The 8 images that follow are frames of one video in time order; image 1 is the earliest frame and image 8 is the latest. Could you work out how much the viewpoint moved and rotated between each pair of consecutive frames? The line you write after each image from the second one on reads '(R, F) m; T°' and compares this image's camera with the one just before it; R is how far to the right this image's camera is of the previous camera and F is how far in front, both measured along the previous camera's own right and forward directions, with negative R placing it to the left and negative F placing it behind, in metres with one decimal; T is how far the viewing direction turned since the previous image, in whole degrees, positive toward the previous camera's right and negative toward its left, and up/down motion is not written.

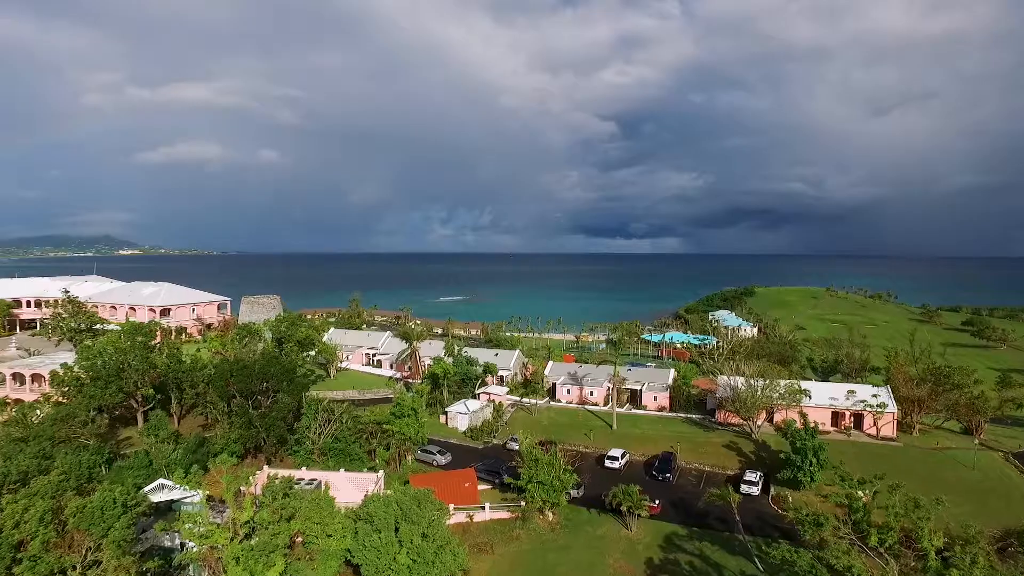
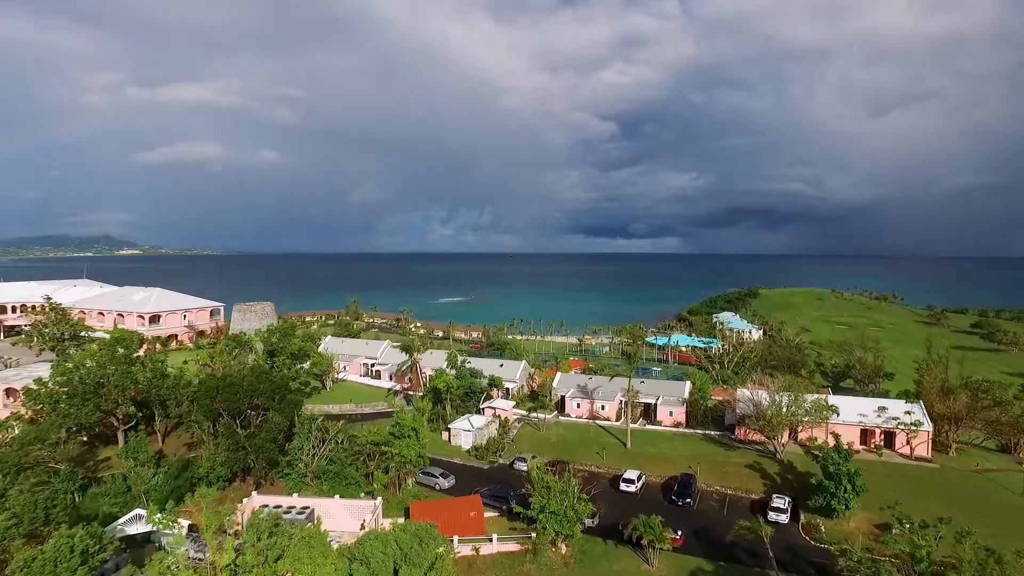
(-0.5, +2.6) m; 0°
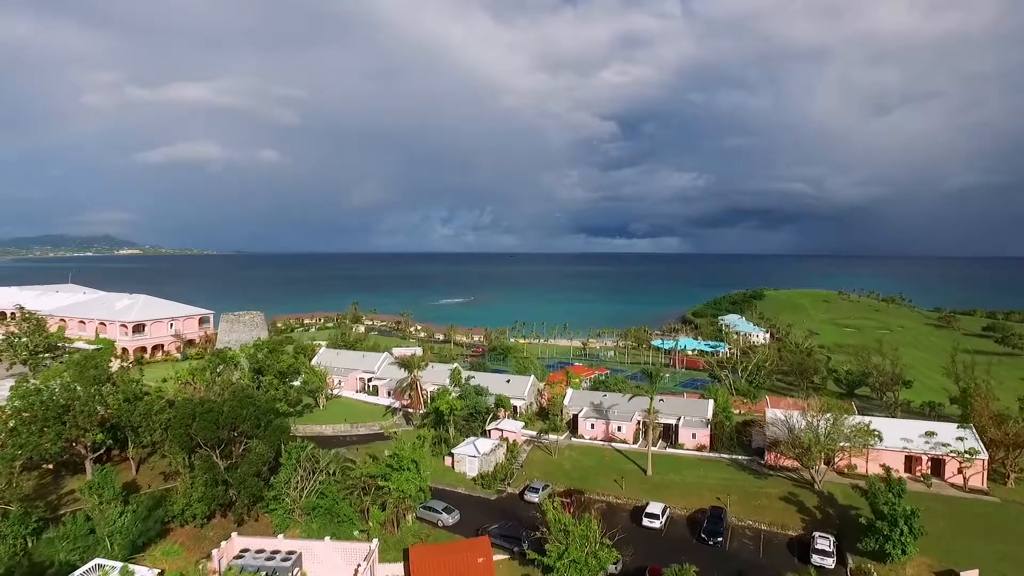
(-0.6, +3.4) m; 0°
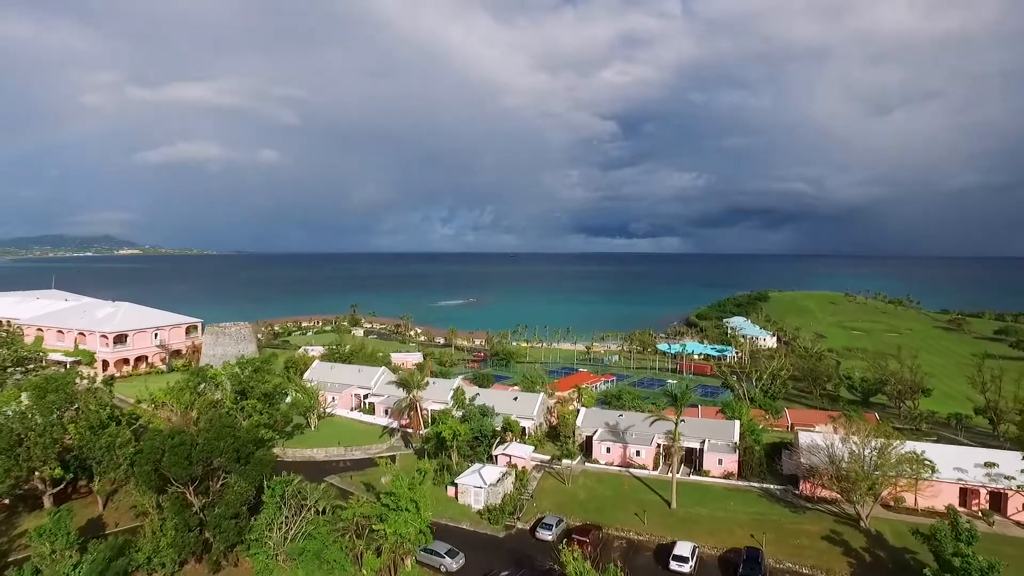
(-0.6, +3.4) m; 0°
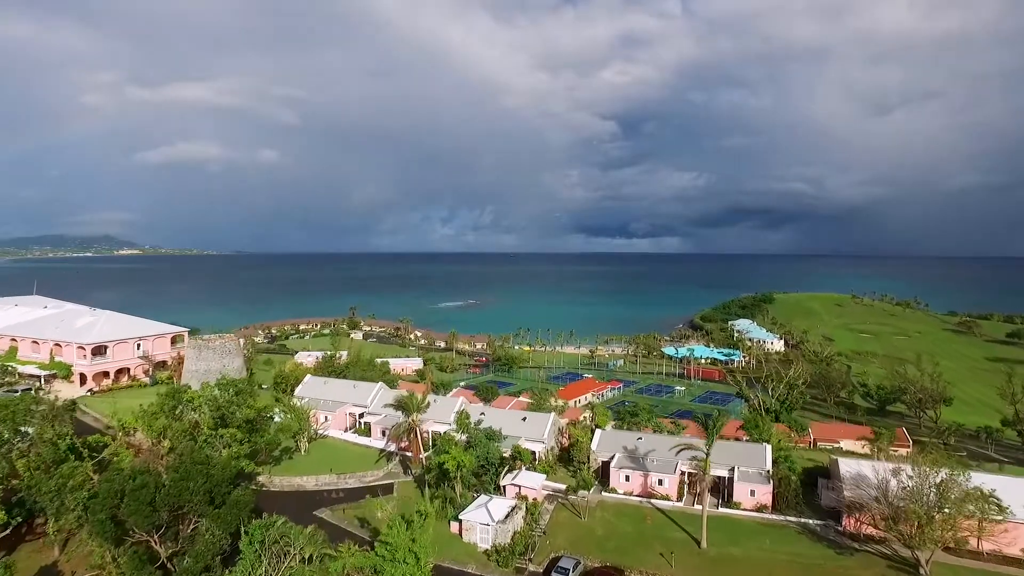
(-0.6, +3.4) m; 0°
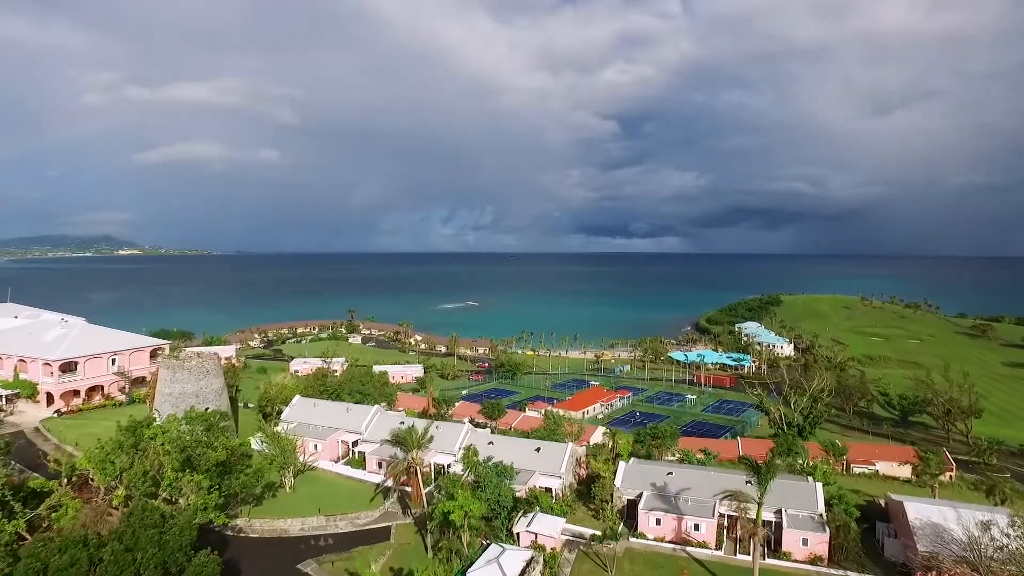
(-0.8, +4.3) m; 0°
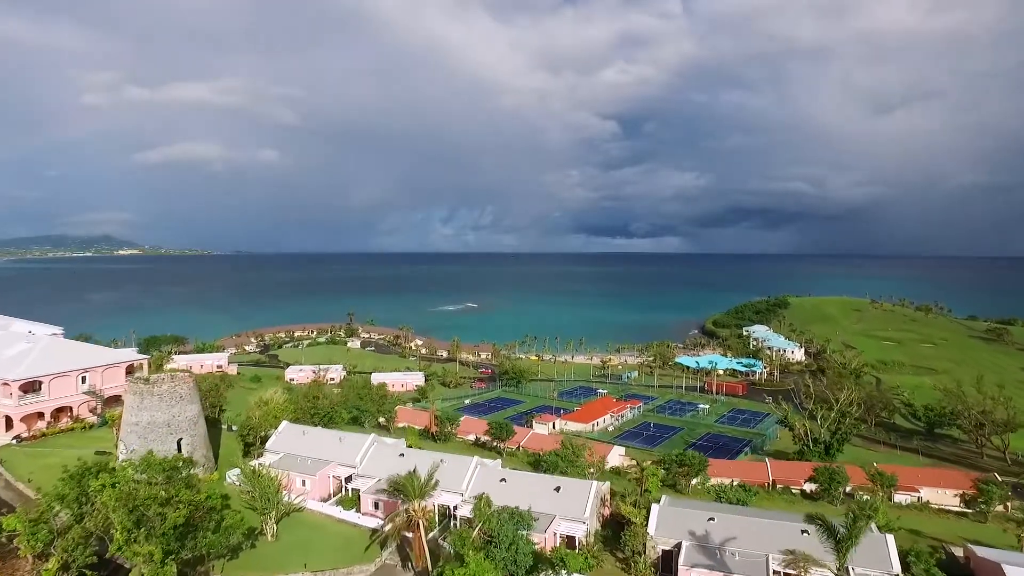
(-0.9, +4.4) m; 0°
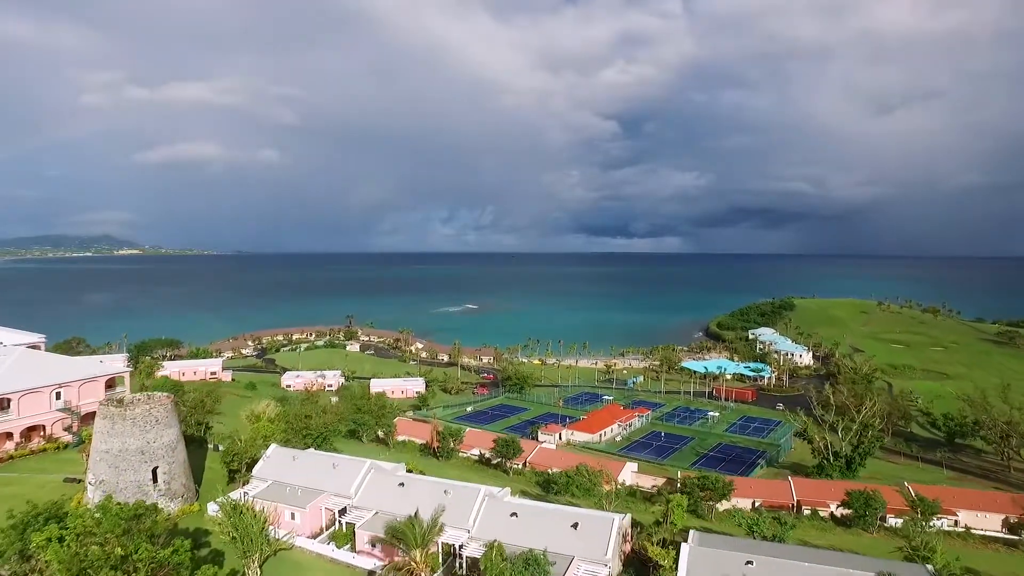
(-0.6, +3.1) m; 0°
